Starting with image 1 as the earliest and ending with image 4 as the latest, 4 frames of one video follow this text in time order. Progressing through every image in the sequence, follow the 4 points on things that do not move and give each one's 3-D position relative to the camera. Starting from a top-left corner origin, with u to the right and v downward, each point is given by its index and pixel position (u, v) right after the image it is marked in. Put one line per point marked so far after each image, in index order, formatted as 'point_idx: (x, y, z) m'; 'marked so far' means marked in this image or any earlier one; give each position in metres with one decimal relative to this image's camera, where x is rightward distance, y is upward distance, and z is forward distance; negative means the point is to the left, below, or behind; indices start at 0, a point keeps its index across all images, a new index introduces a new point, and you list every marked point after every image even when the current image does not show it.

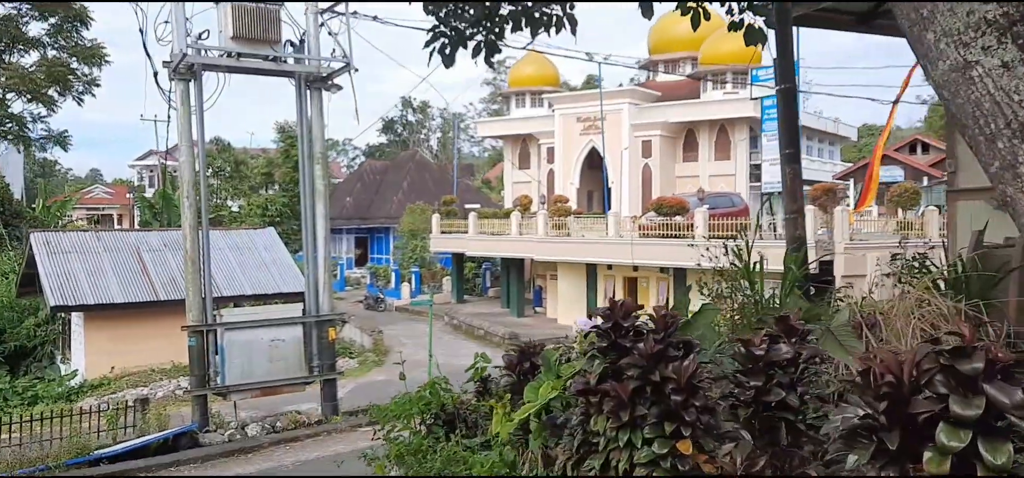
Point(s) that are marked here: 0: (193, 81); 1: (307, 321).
0: (-3.7, +1.8, +9.5) m
1: (-2.5, -1.0, +10.1) m
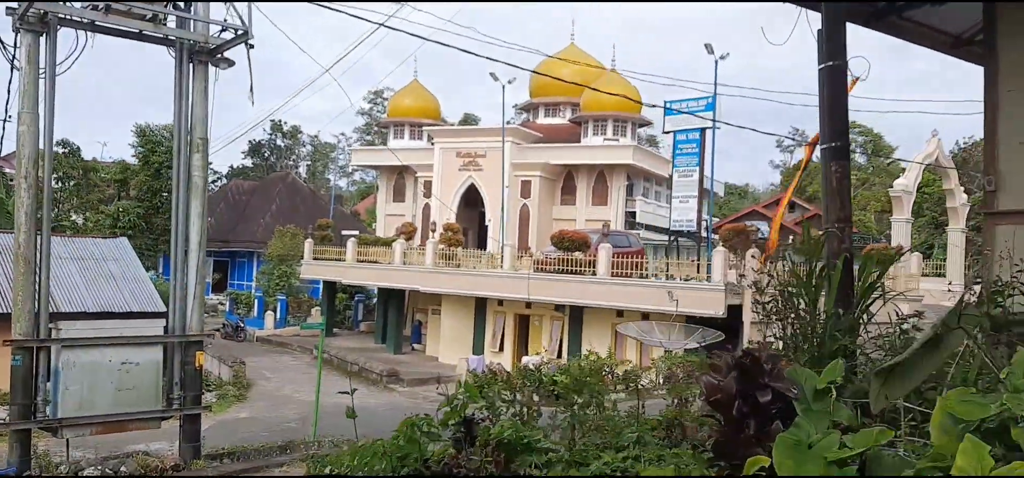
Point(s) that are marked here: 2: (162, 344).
0: (-4.4, +1.9, +7.6) m
1: (-3.5, -1.0, +8.2) m
2: (-3.6, -1.1, +8.3) m
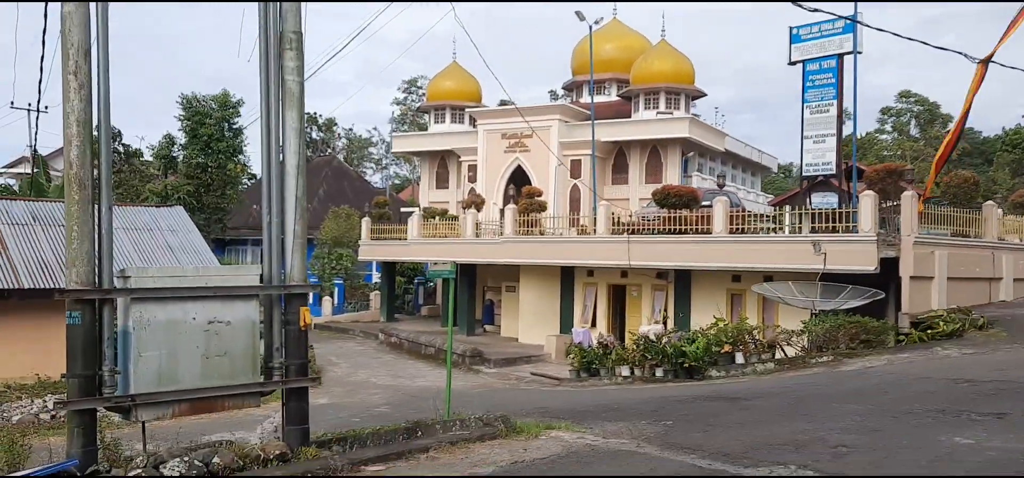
0: (-2.9, +2.5, +5.8) m
1: (-1.9, -0.4, +6.4) m
2: (-2.0, -0.5, +6.4) m
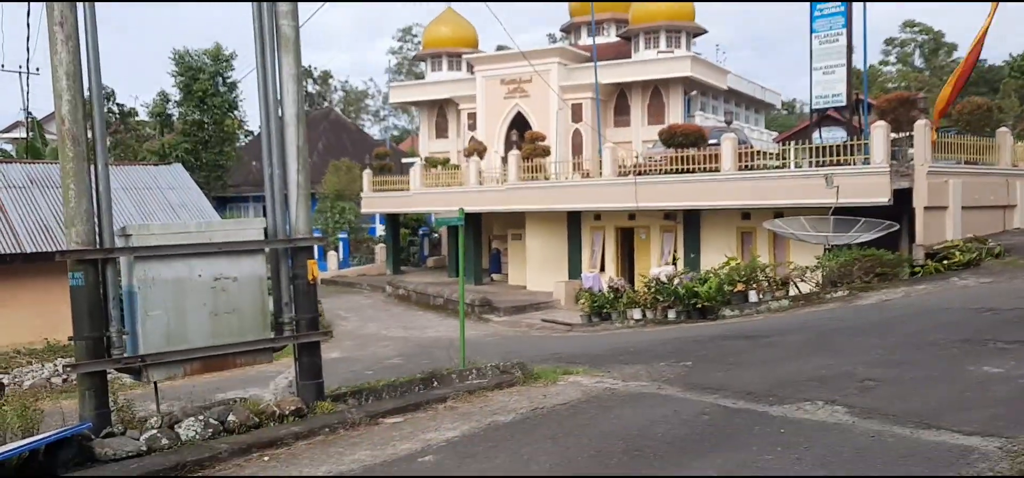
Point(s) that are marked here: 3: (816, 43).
0: (-2.9, +2.7, +5.4) m
1: (-1.8, -0.1, +6.2) m
2: (-1.9, -0.1, +6.2) m
3: (+4.9, +3.1, +13.1) m
